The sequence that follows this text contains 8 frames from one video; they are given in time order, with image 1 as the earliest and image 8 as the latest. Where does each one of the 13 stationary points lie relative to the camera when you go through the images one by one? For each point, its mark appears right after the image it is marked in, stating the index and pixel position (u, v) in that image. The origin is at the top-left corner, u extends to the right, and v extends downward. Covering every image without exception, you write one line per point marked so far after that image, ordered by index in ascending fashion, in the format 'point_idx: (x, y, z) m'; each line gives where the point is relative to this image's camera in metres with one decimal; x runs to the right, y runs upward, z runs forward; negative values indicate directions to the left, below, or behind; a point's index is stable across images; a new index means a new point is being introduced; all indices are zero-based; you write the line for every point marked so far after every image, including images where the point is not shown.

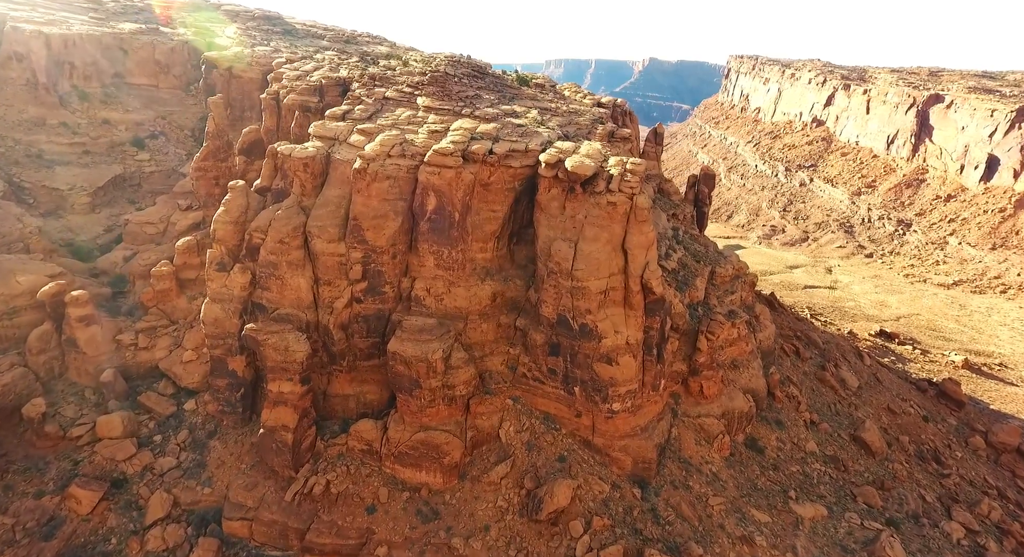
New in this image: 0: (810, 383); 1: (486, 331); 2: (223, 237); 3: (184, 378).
0: (+10.1, -3.5, +19.5) m
1: (-0.7, -1.3, +14.1) m
2: (-6.7, +0.9, +13.2) m
3: (-7.8, -2.4, +13.8) m
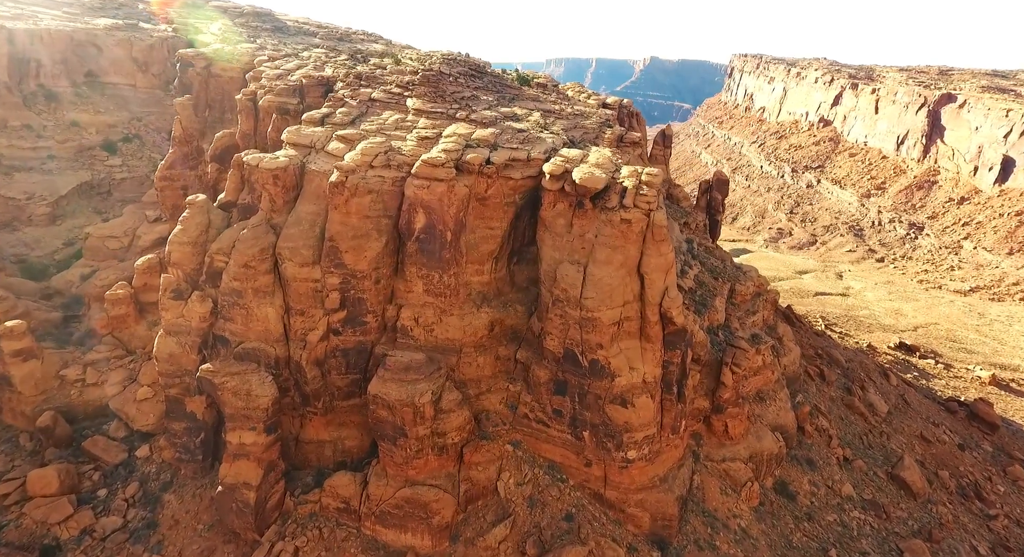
0: (+10.1, -4.1, +17.8) m
1: (-0.7, -1.9, +12.4) m
2: (-6.7, +0.4, +11.5) m
3: (-7.8, -2.9, +12.1) m
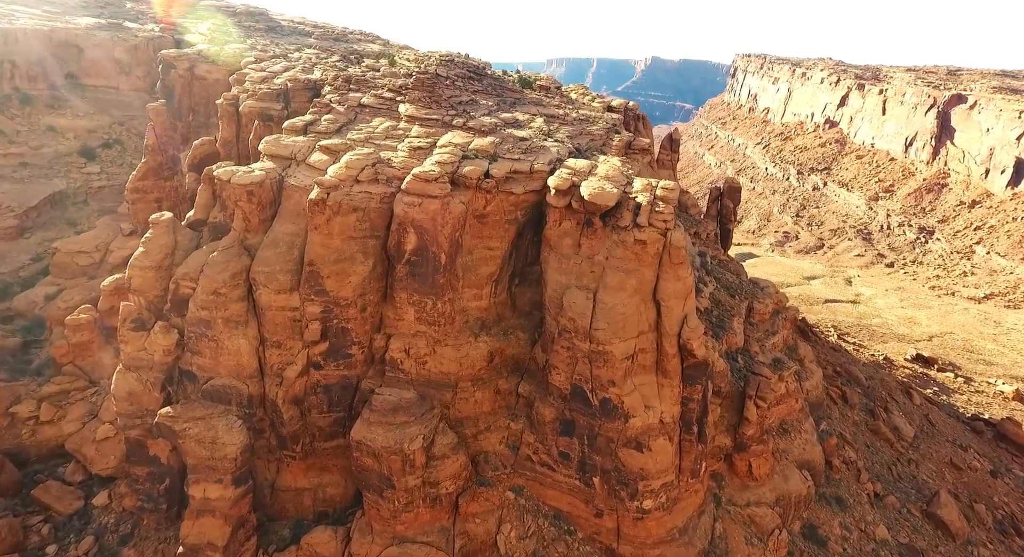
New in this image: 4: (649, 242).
0: (+10.1, -4.6, +16.6) m
1: (-0.6, -2.4, +11.1) m
2: (-6.7, -0.1, +10.3) m
3: (-7.8, -3.4, +10.8) m
4: (+2.5, +0.7, +10.5) m
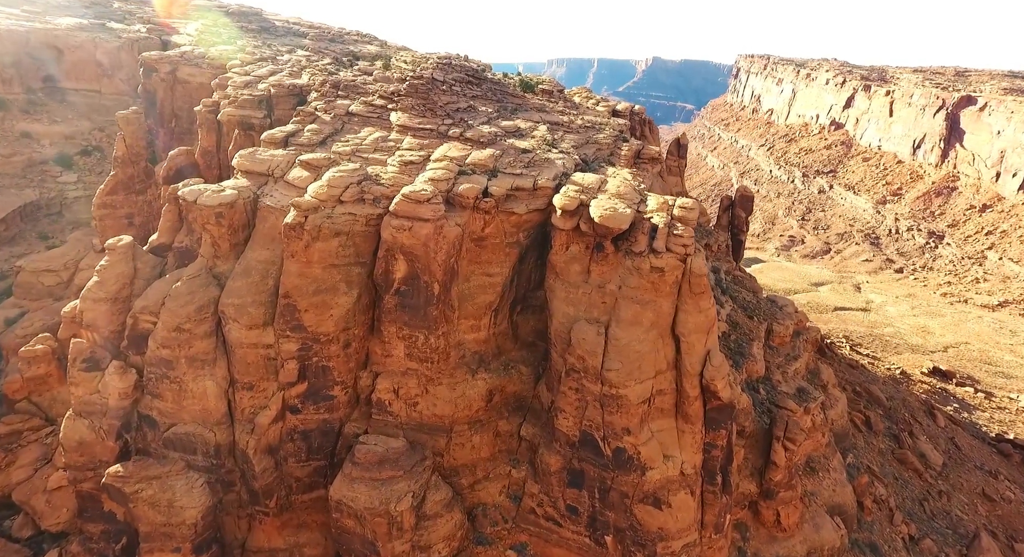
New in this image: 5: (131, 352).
0: (+10.2, -5.1, +15.4) m
1: (-0.6, -2.9, +10.0) m
2: (-6.6, -0.7, +9.1) m
3: (-7.8, -4.0, +9.7) m
4: (+2.5, +0.1, +9.3) m
5: (-6.1, -1.2, +9.2) m
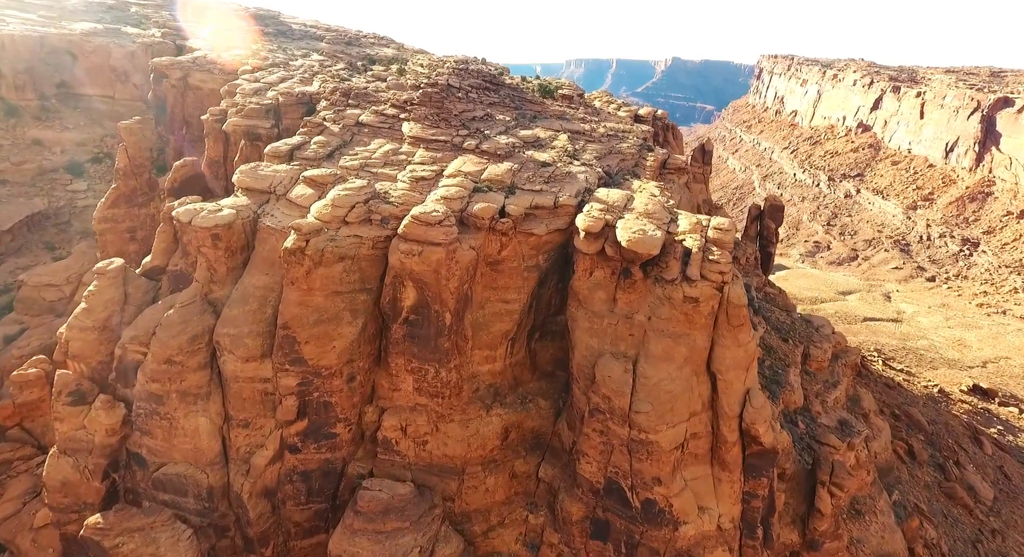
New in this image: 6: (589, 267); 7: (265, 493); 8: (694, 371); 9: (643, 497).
0: (+10.6, -5.6, +14.3) m
1: (-0.3, -3.3, +9.2) m
2: (-6.4, -1.1, +8.5) m
3: (-7.5, -4.4, +9.1) m
4: (+2.8, -0.3, +8.4) m
5: (-5.8, -1.6, +8.5) m
6: (+1.2, +0.2, +9.1) m
7: (-3.6, -3.2, +8.5) m
8: (+2.7, -1.4, +8.5) m
9: (+1.9, -3.1, +8.2) m
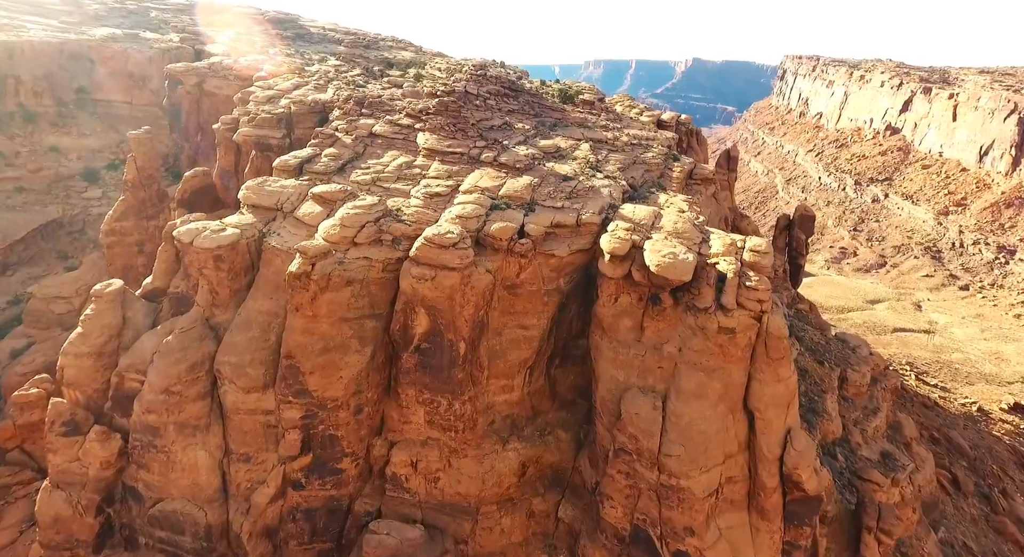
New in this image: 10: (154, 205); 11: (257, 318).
0: (+11.0, -6.1, +13.3) m
1: (-0.1, -3.7, +8.5) m
2: (-6.1, -1.4, +8.1) m
3: (-7.3, -4.7, +8.7) m
4: (+3.0, -0.7, +7.7) m
5: (-5.5, -1.9, +8.1) m
6: (+1.5, -0.2, +8.4) m
7: (-3.4, -3.5, +8.0) m
8: (+2.9, -1.8, +7.7) m
9: (+2.1, -3.5, +7.5) m
10: (-8.4, +1.7, +13.5) m
11: (-3.6, -0.6, +8.1) m
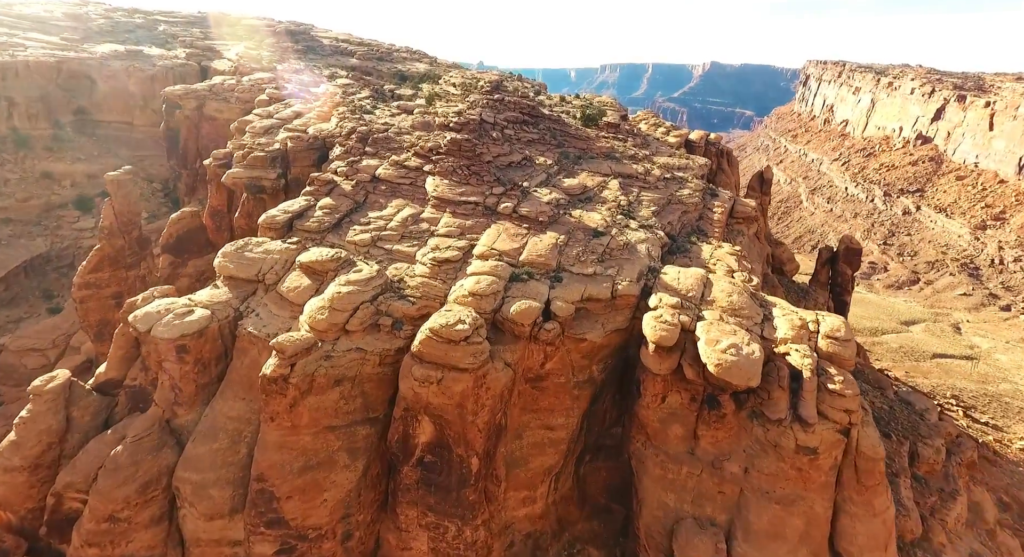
0: (+11.3, -7.3, +11.4) m
1: (+0.2, -4.9, +7.0) m
2: (-5.8, -2.5, +6.7) m
3: (-7.0, -5.8, +7.3) m
4: (+3.3, -1.9, +6.0) m
5: (-5.3, -3.0, +6.7) m
6: (+1.8, -1.4, +6.9) m
7: (-3.1, -4.6, +6.5) m
8: (+3.2, -2.9, +6.1) m
9: (+2.3, -4.6, +5.9) m
10: (-8.0, +0.6, +12.2) m
11: (-3.3, -1.7, +6.7) m
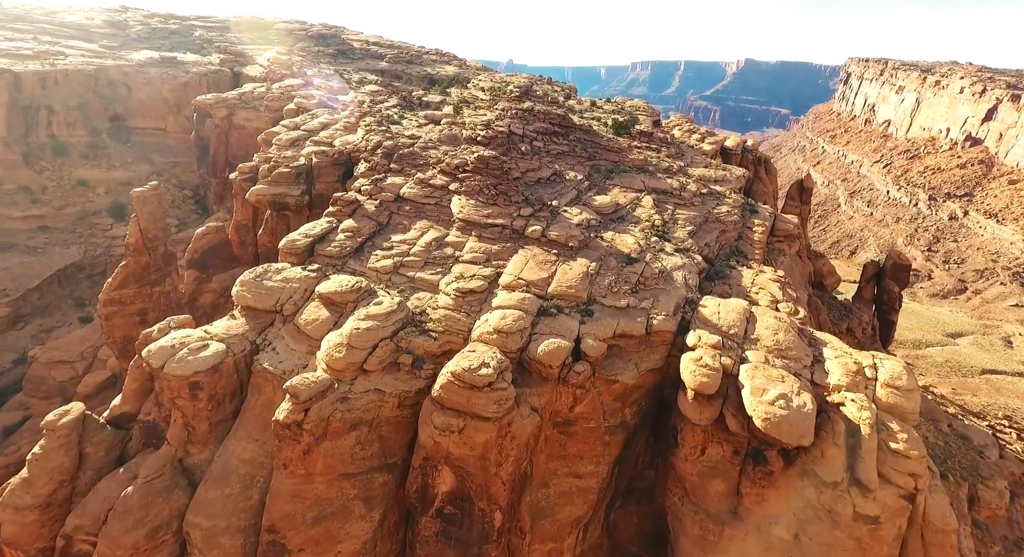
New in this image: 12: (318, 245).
0: (+11.8, -7.9, +10.4) m
1: (+0.5, -5.3, +6.5) m
2: (-5.6, -2.9, +6.5) m
3: (-6.7, -6.1, +7.1) m
4: (+3.5, -2.4, +5.4) m
5: (-5.0, -3.4, +6.5) m
6: (+2.1, -1.8, +6.3) m
7: (-2.9, -5.0, +6.2) m
8: (+3.4, -3.4, +5.5) m
9: (+2.5, -5.1, +5.3) m
10: (-7.4, +0.3, +12.1) m
11: (-3.0, -2.1, +6.4) m
12: (-2.9, +0.5, +8.7) m
